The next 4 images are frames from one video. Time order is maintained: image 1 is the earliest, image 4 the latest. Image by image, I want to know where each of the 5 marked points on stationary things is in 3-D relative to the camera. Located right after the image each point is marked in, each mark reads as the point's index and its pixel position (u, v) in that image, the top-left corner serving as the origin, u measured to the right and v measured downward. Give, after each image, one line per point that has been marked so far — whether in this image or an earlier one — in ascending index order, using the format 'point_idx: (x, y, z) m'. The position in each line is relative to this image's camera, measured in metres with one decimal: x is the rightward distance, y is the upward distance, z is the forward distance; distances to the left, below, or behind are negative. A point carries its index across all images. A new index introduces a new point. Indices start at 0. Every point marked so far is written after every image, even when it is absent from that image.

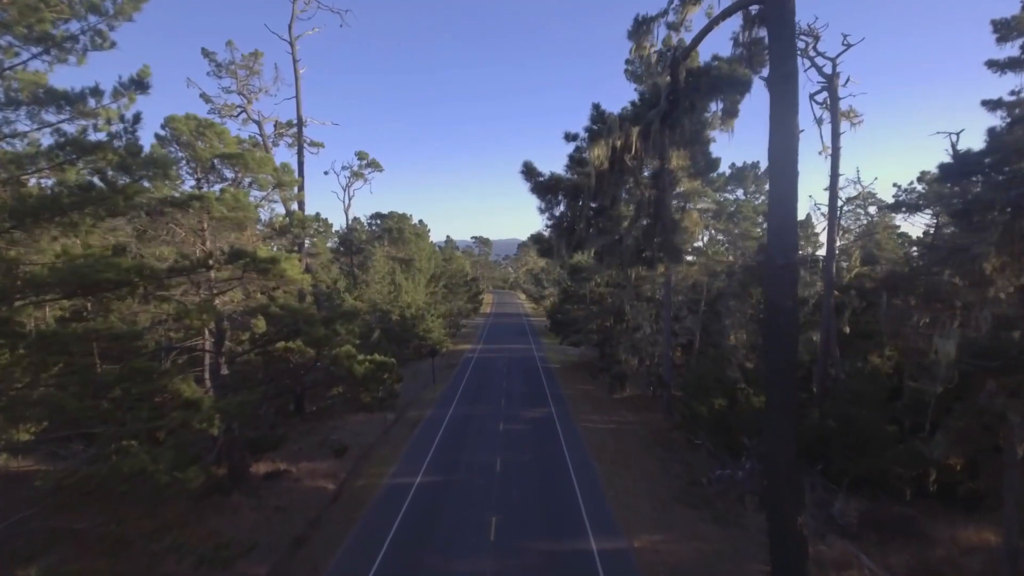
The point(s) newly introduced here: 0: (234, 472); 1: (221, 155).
0: (-6.0, -3.9, +14.9) m
1: (-5.4, +2.4, +12.8) m
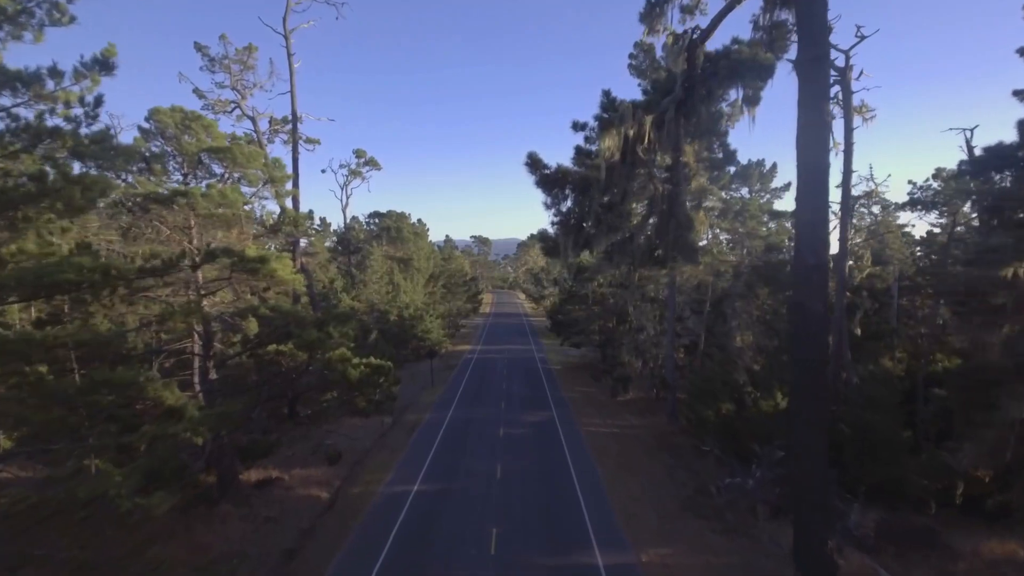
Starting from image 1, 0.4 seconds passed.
0: (-6.0, -4.0, +14.3) m
1: (-5.3, +2.4, +12.2) m
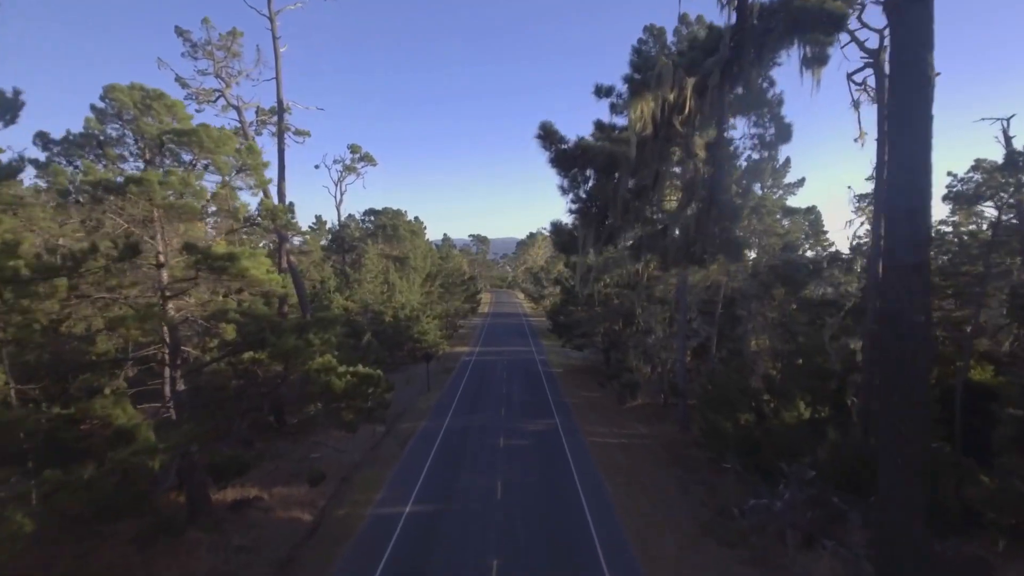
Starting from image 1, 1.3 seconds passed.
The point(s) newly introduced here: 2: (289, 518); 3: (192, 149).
0: (-5.9, -4.0, +12.8) m
1: (-5.3, +2.4, +10.7) m
2: (-4.4, -4.6, +13.7) m
3: (-5.1, +2.2, +11.0) m
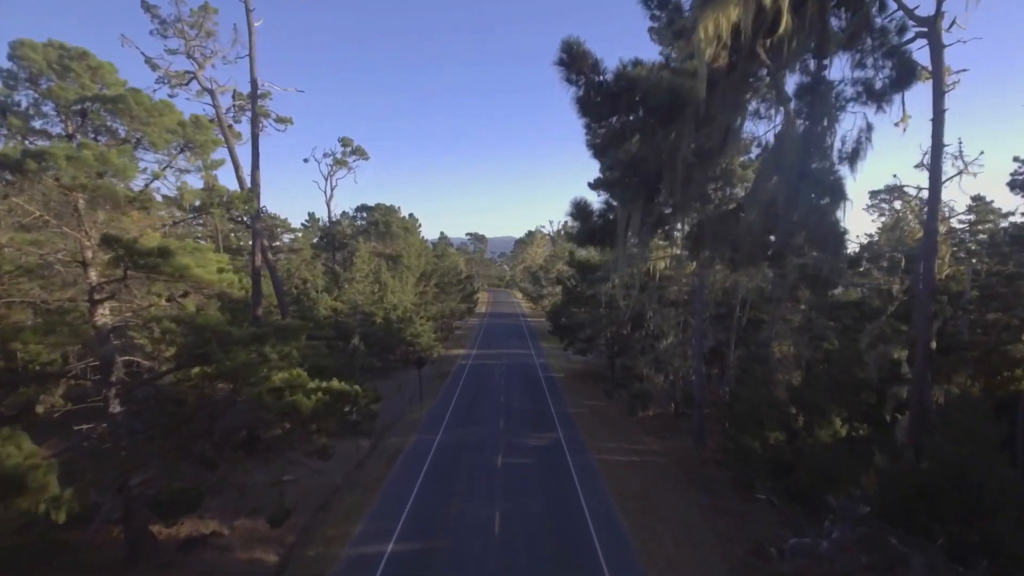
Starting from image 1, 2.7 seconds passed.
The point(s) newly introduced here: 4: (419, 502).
0: (-5.9, -4.0, +10.8) m
1: (-5.3, +2.4, +8.7) m
2: (-4.4, -4.6, +11.7) m
3: (-5.0, +2.2, +9.0) m
4: (-2.0, -4.5, +15.0) m
